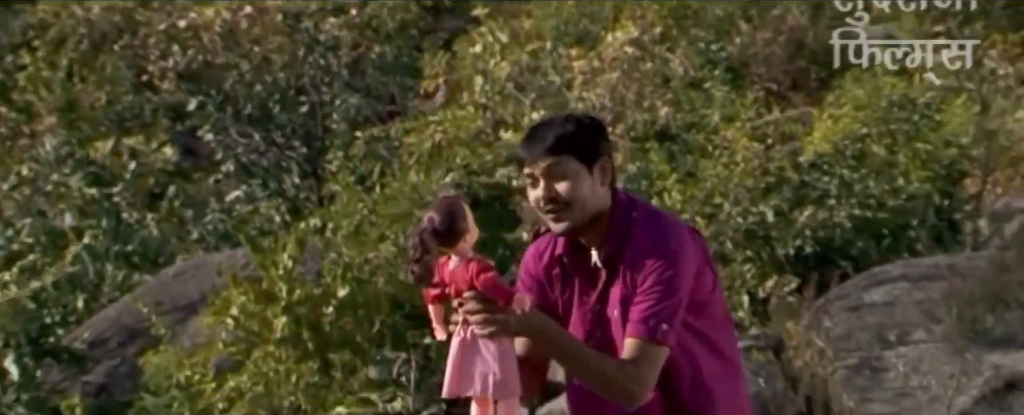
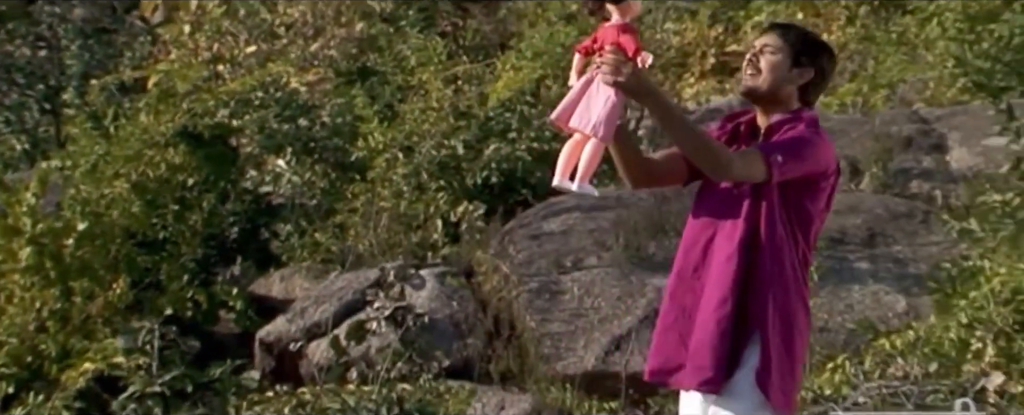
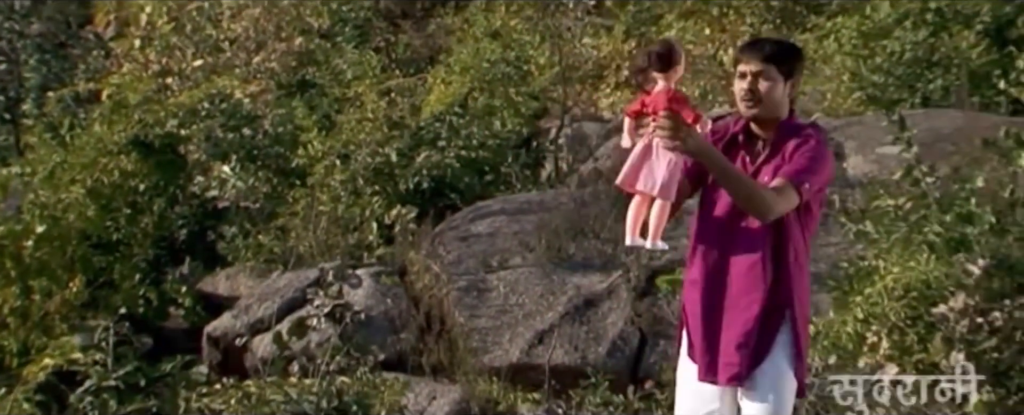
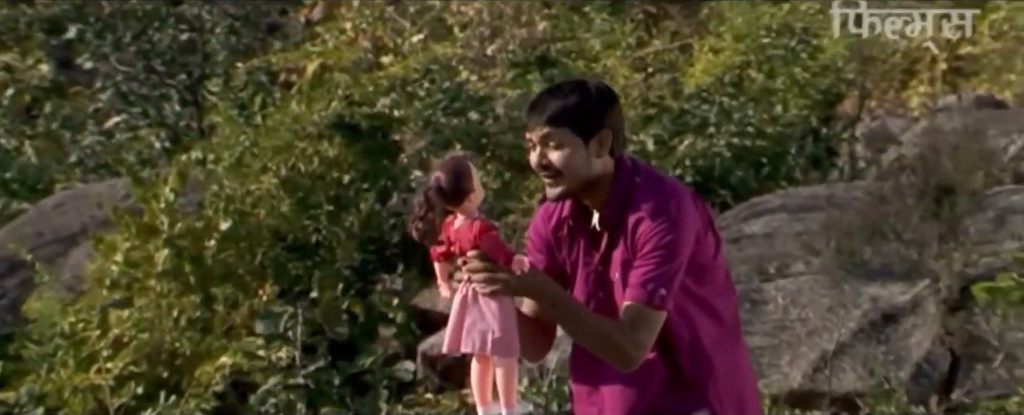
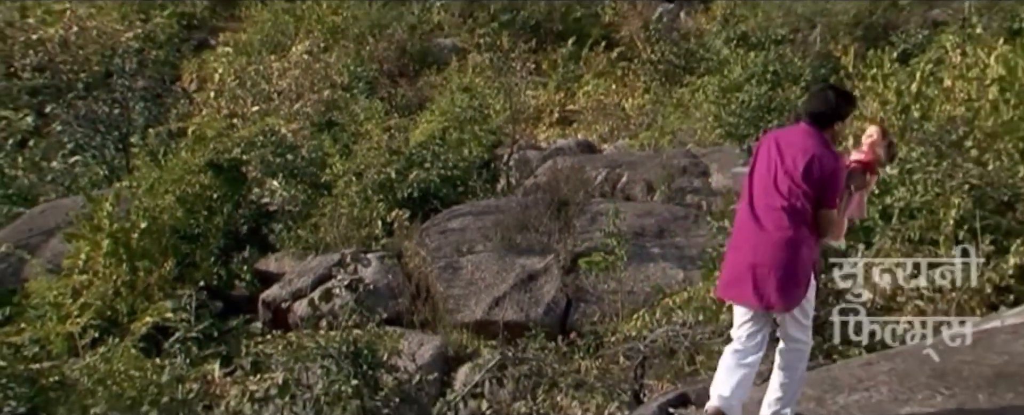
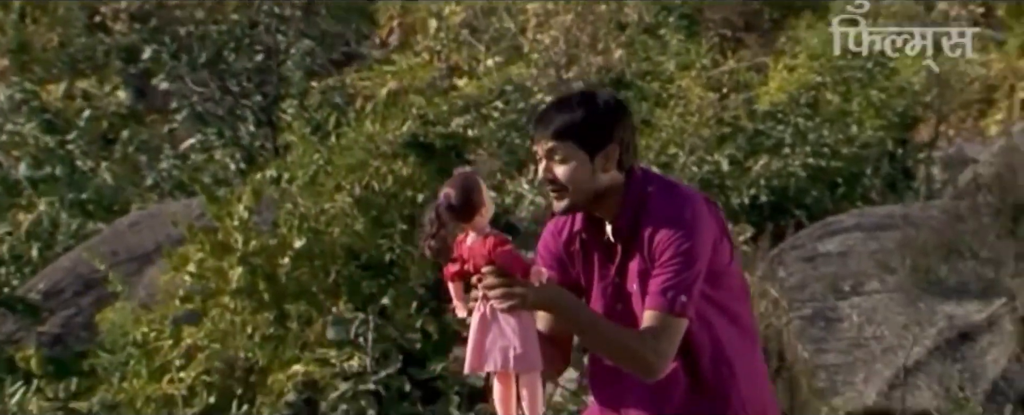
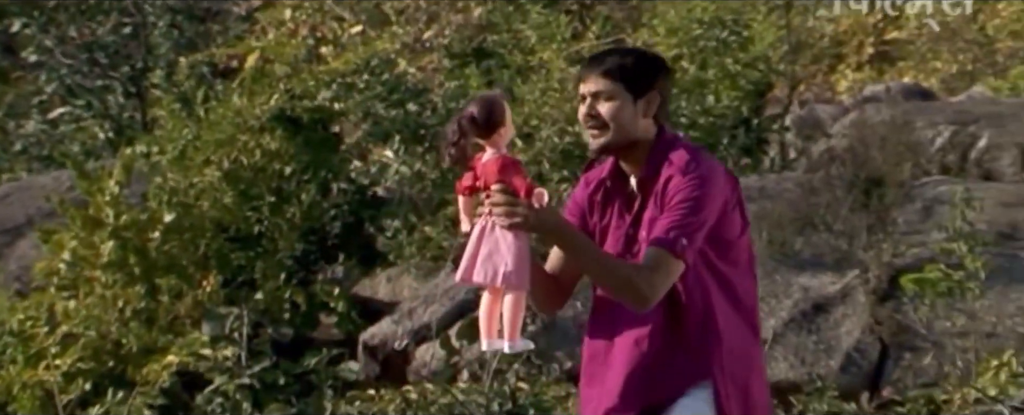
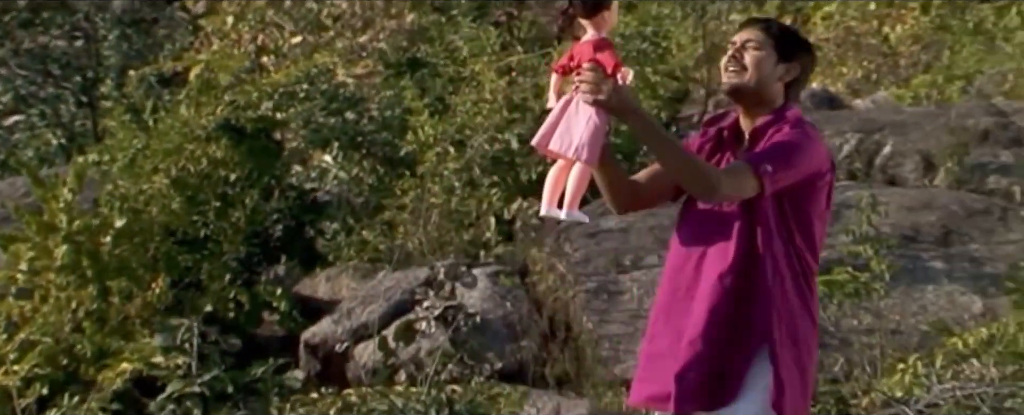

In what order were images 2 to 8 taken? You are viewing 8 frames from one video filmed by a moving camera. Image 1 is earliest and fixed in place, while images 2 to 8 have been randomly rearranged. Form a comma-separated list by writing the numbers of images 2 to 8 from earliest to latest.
6, 4, 7, 8, 2, 3, 5
